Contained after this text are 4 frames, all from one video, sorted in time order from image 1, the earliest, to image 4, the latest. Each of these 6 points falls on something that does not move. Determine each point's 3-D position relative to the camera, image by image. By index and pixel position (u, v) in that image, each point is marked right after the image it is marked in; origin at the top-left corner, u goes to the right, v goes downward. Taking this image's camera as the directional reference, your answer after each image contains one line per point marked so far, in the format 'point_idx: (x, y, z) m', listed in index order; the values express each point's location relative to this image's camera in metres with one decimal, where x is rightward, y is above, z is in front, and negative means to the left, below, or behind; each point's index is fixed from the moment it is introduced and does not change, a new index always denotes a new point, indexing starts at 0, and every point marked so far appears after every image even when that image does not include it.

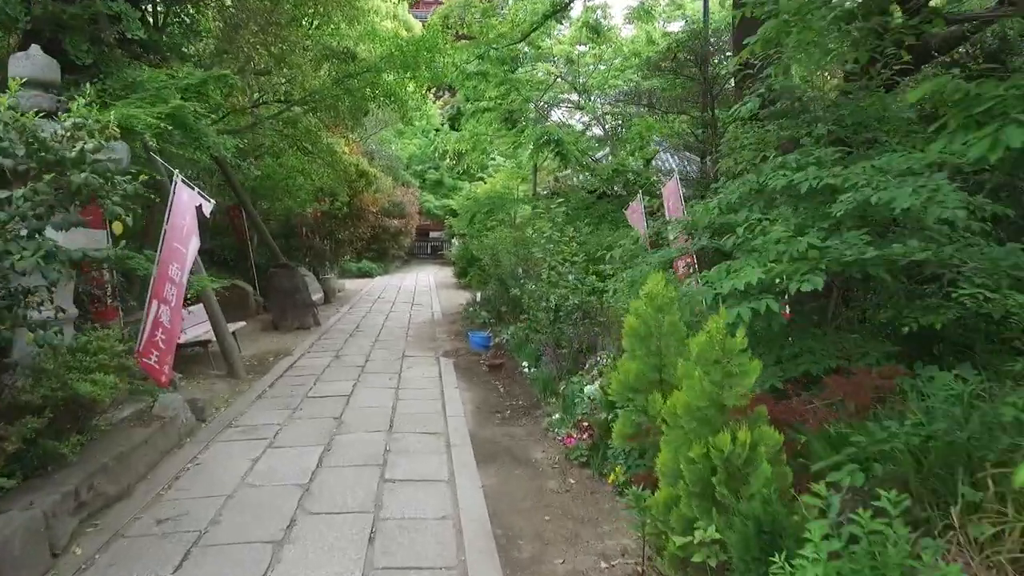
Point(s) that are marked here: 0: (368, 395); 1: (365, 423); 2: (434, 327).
0: (-1.0, -0.7, +5.0) m
1: (-0.8, -0.8, +4.2) m
2: (-0.9, -0.5, +8.8) m
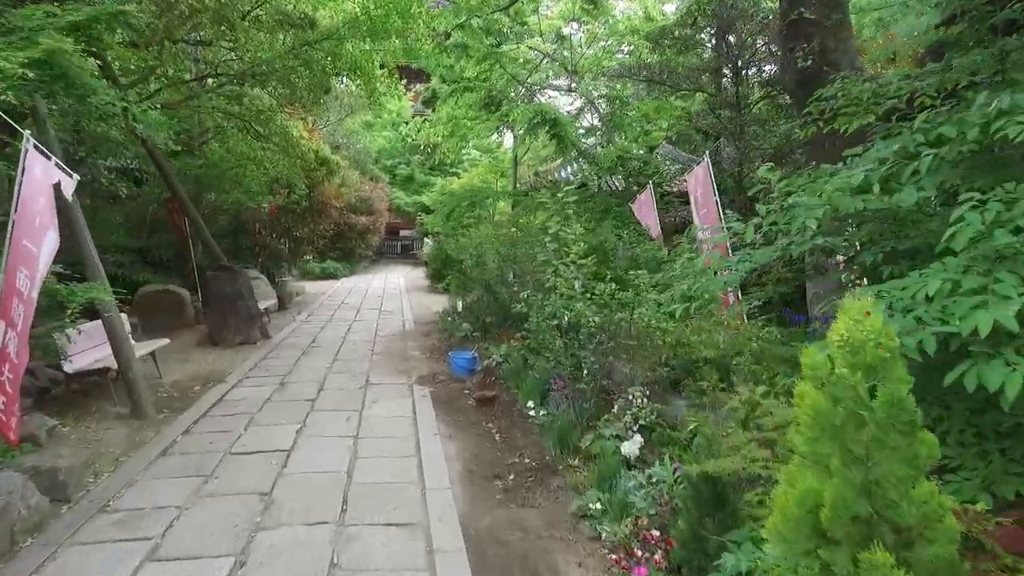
0: (-1.0, -0.8, +3.7) m
1: (-0.8, -0.8, +2.9) m
2: (-1.1, -0.5, +7.5) m
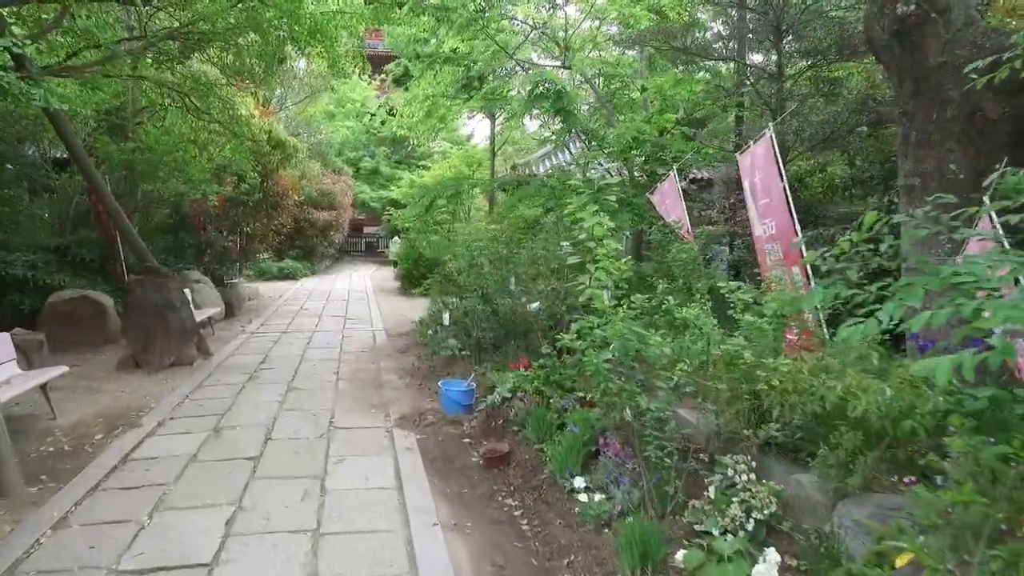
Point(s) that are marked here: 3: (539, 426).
0: (-0.8, -0.9, +2.4) m
1: (-0.6, -0.9, +1.6) m
2: (-1.1, -0.6, +6.2) m
3: (+0.1, -0.6, +3.4) m
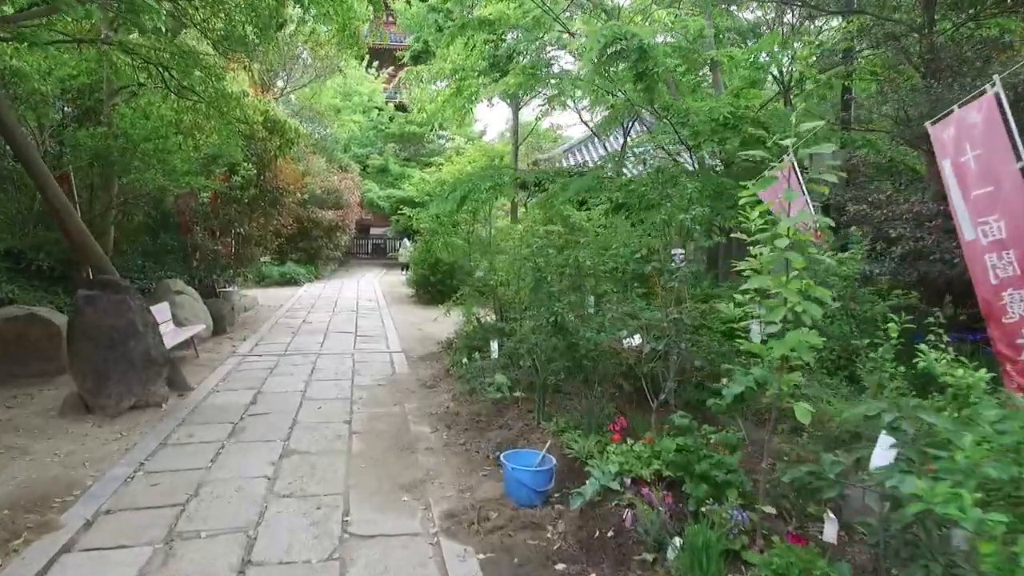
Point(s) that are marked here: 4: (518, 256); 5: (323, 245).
0: (-0.5, -1.0, +1.0) m
1: (-0.3, -1.0, +0.2) m
2: (-0.7, -0.7, +4.8) m
3: (+0.5, -0.7, +2.1) m
4: (0.0, +0.2, +4.8) m
5: (-3.7, +0.9, +15.0) m
